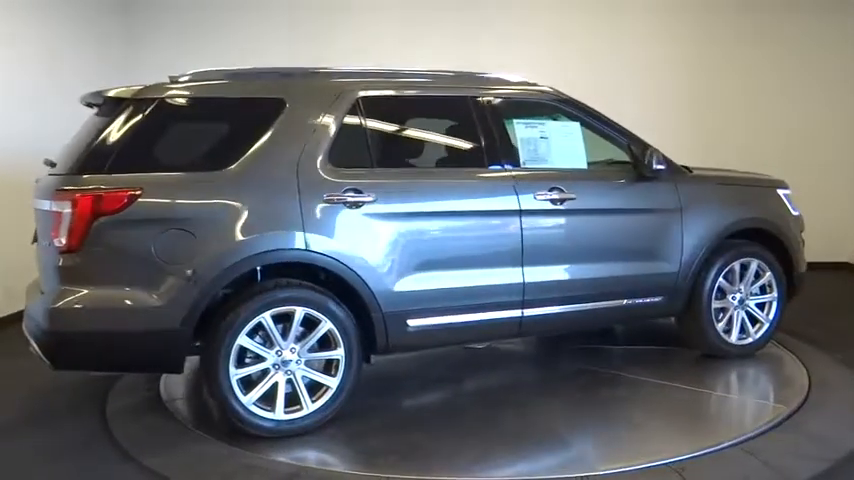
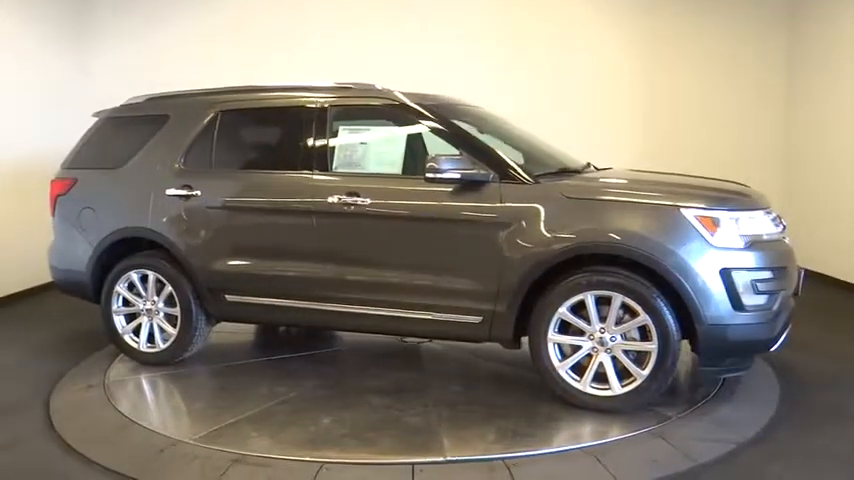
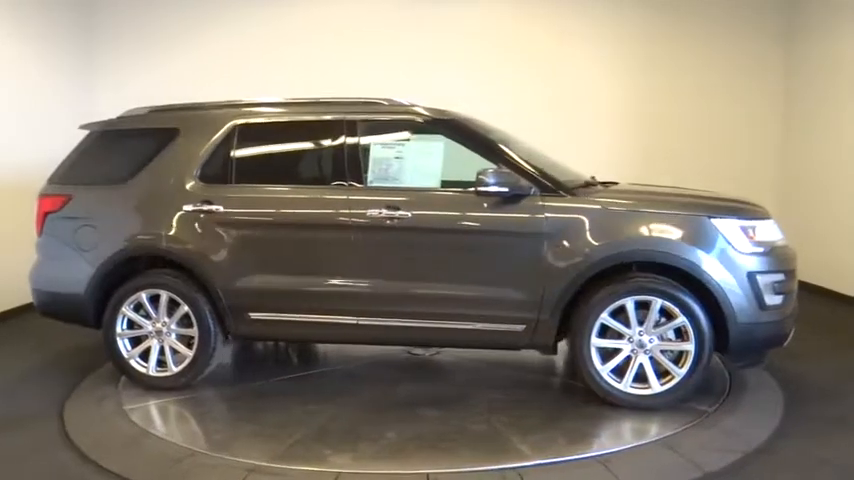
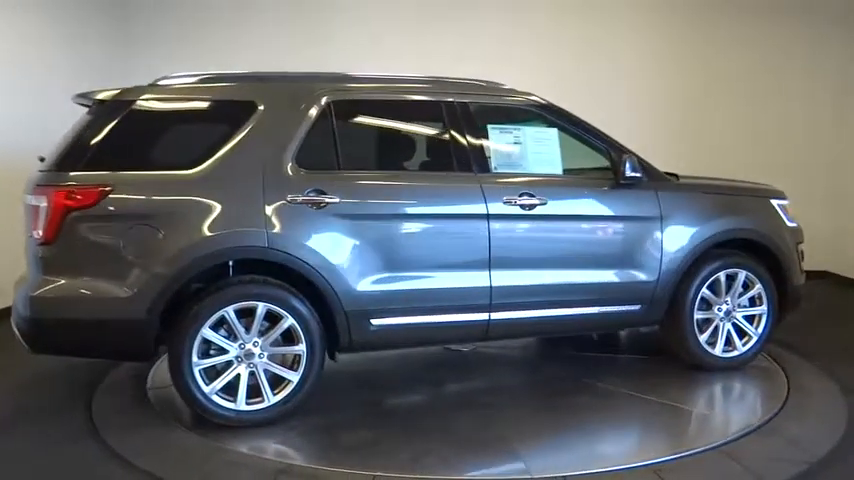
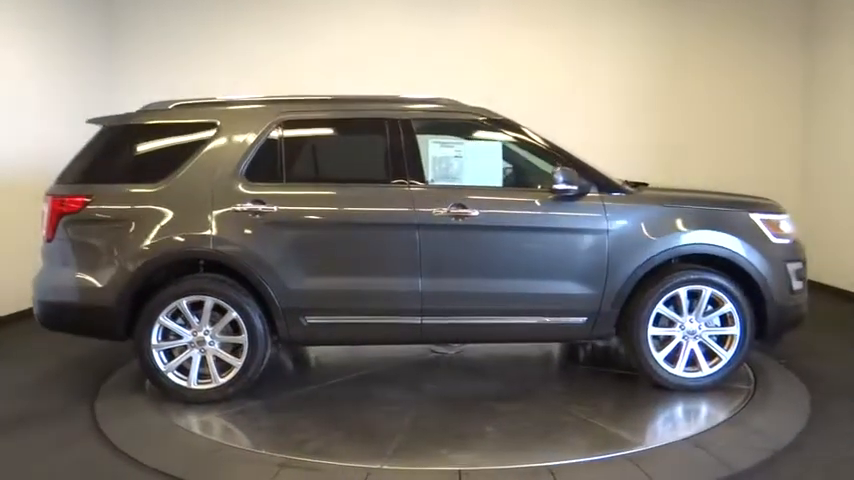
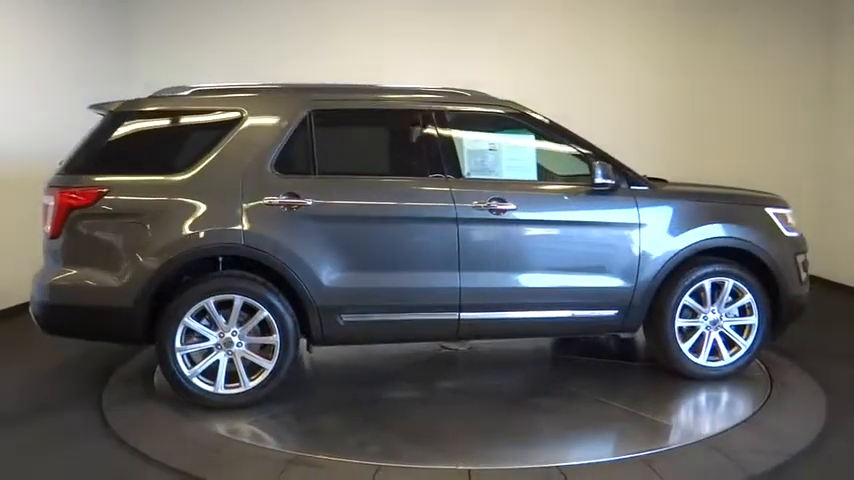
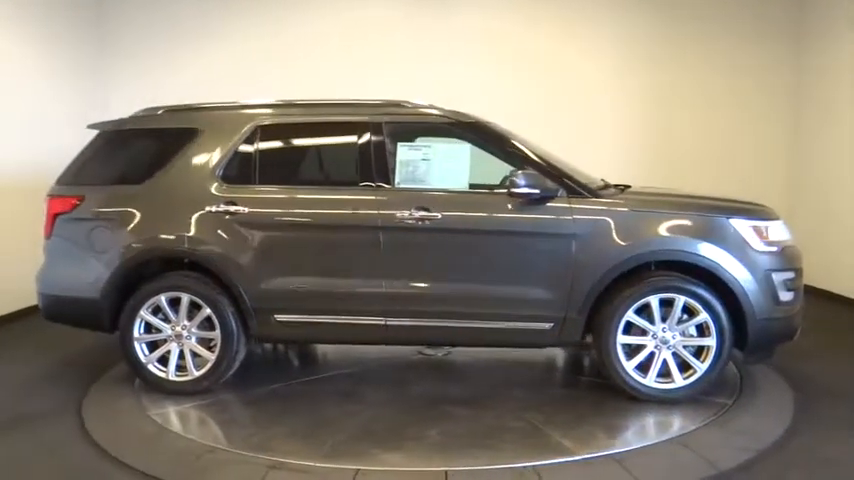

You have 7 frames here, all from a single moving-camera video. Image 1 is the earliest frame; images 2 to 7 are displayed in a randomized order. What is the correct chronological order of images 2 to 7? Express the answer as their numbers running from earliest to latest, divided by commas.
4, 6, 5, 7, 3, 2
